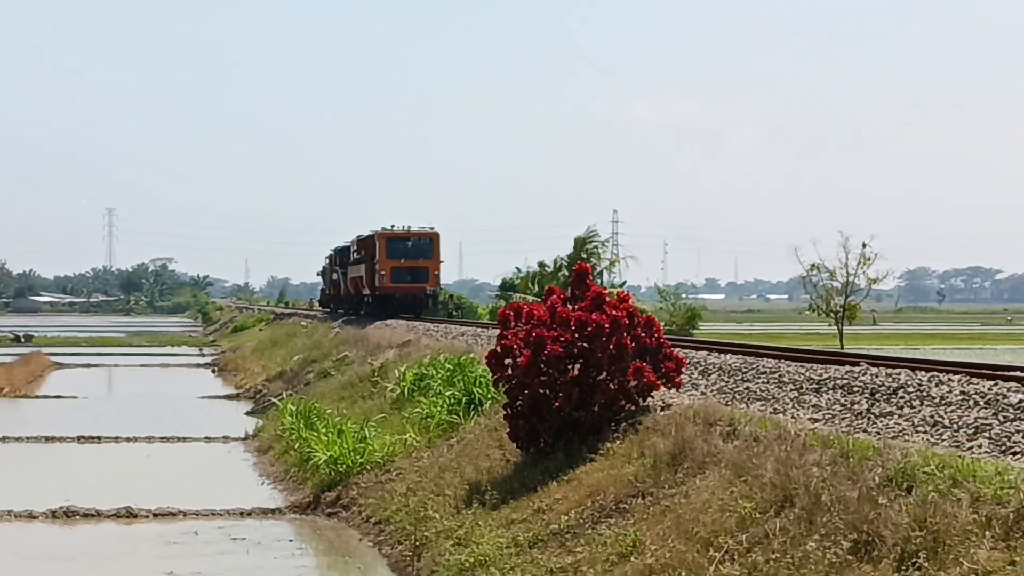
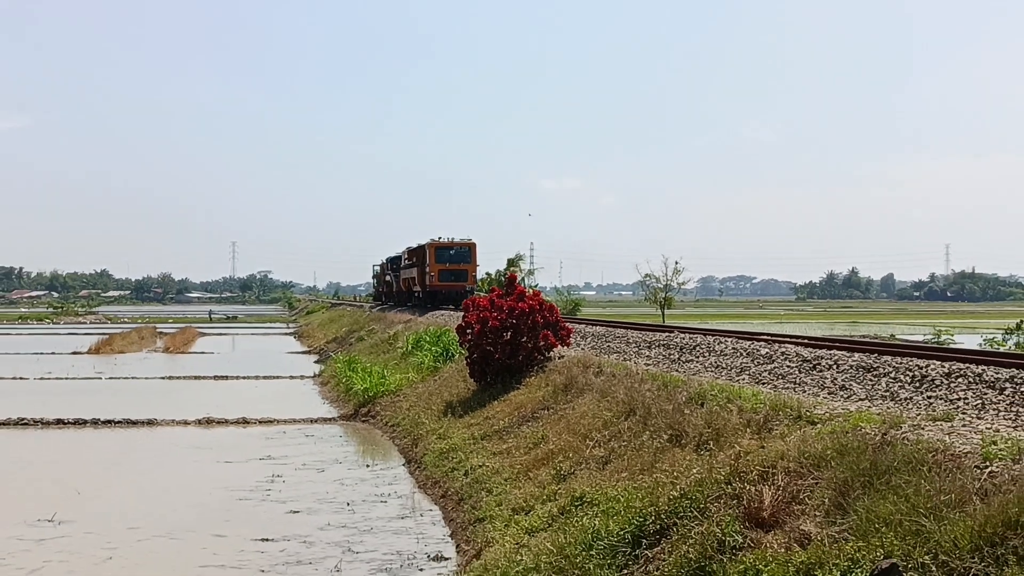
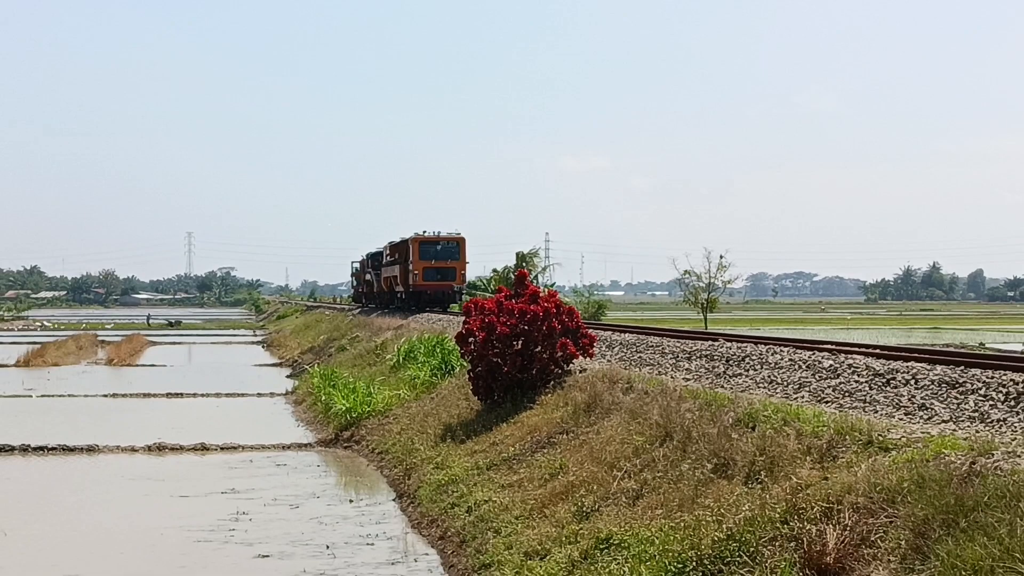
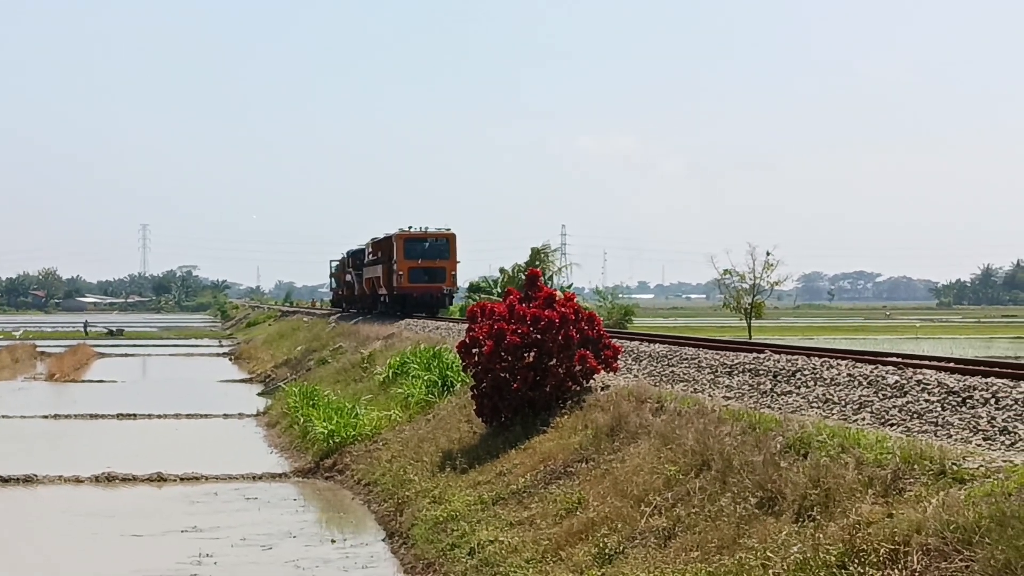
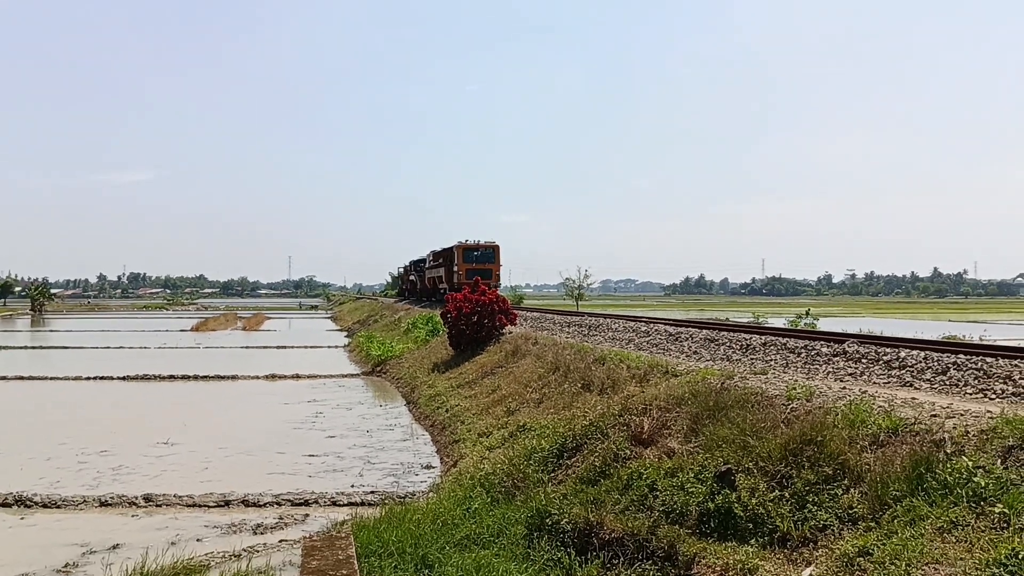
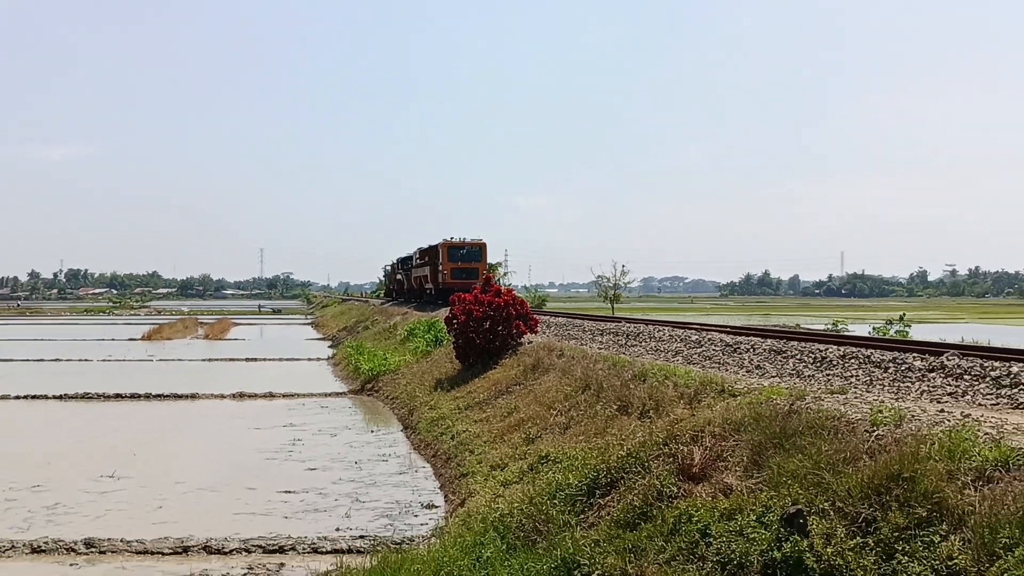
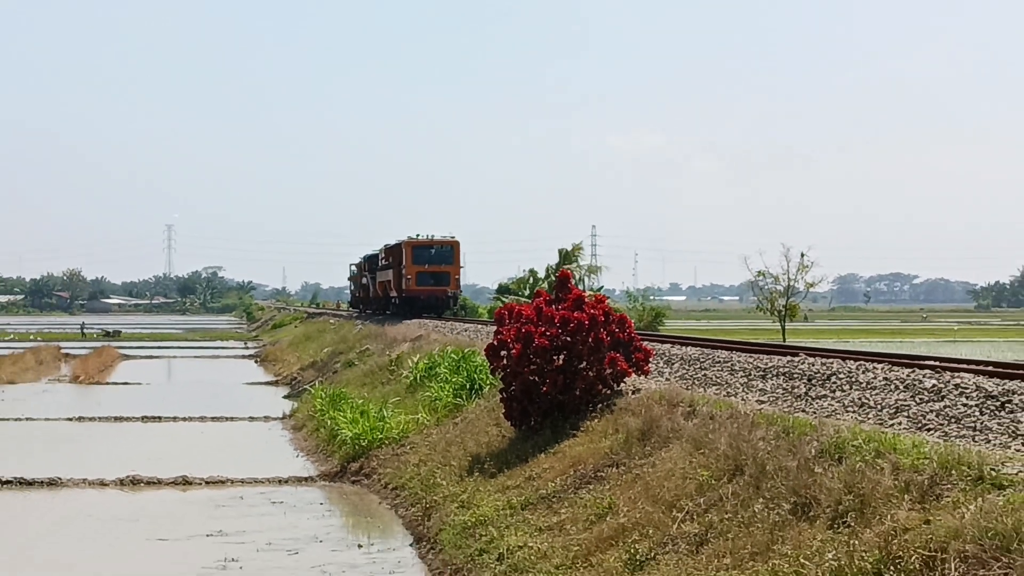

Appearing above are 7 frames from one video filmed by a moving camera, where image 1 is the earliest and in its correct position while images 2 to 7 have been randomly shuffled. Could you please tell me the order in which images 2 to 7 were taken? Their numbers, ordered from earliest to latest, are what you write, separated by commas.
7, 4, 3, 2, 6, 5
